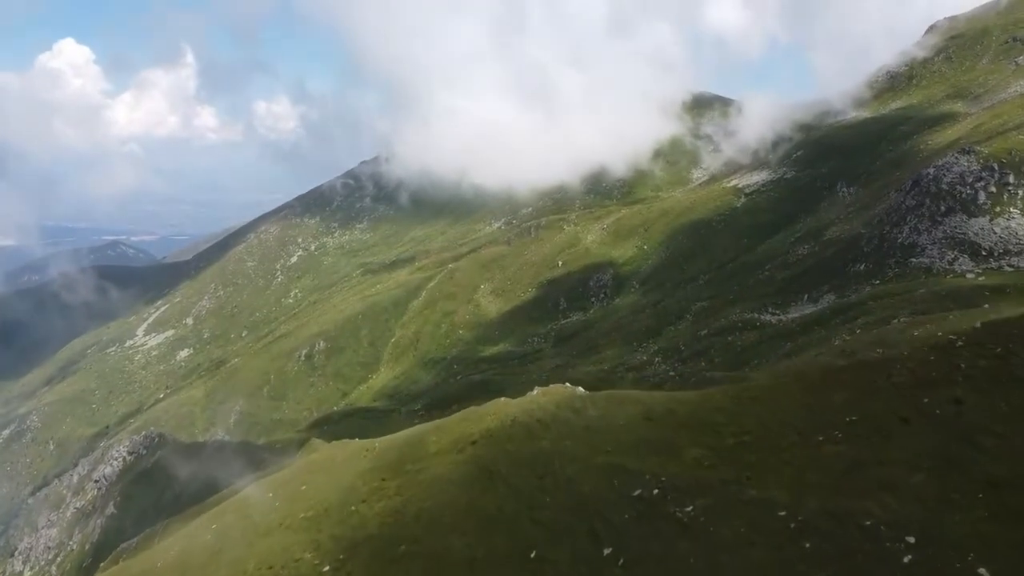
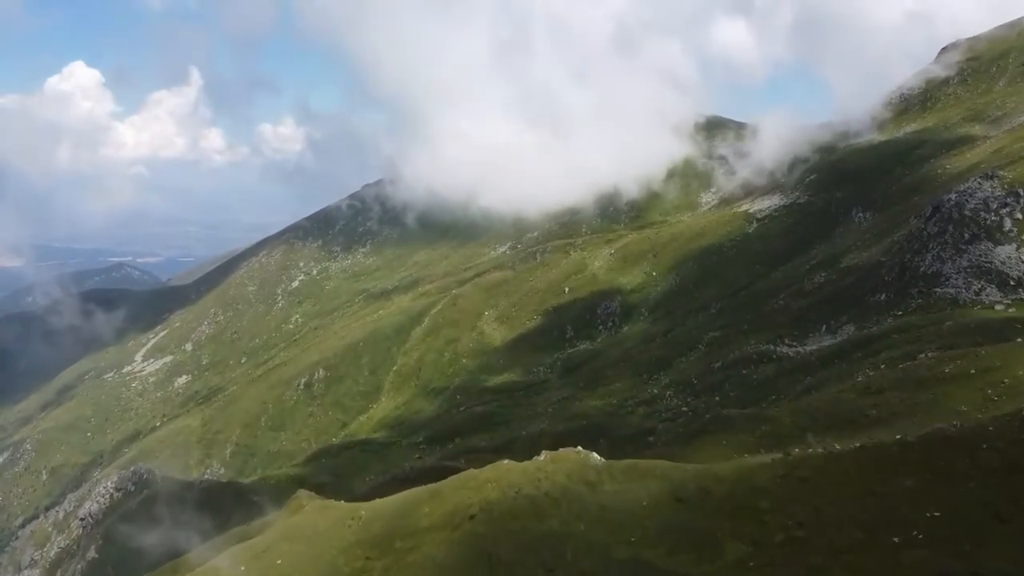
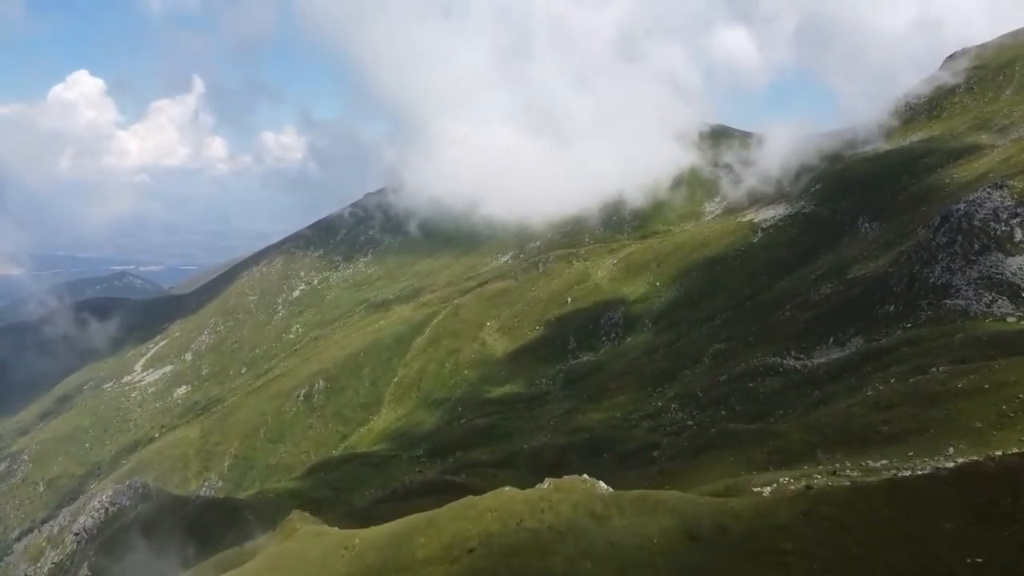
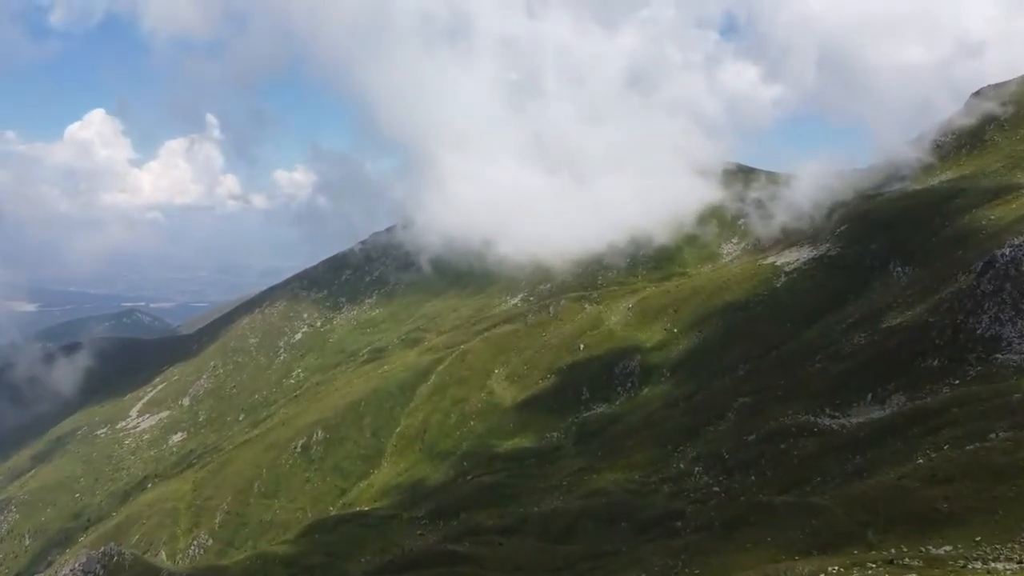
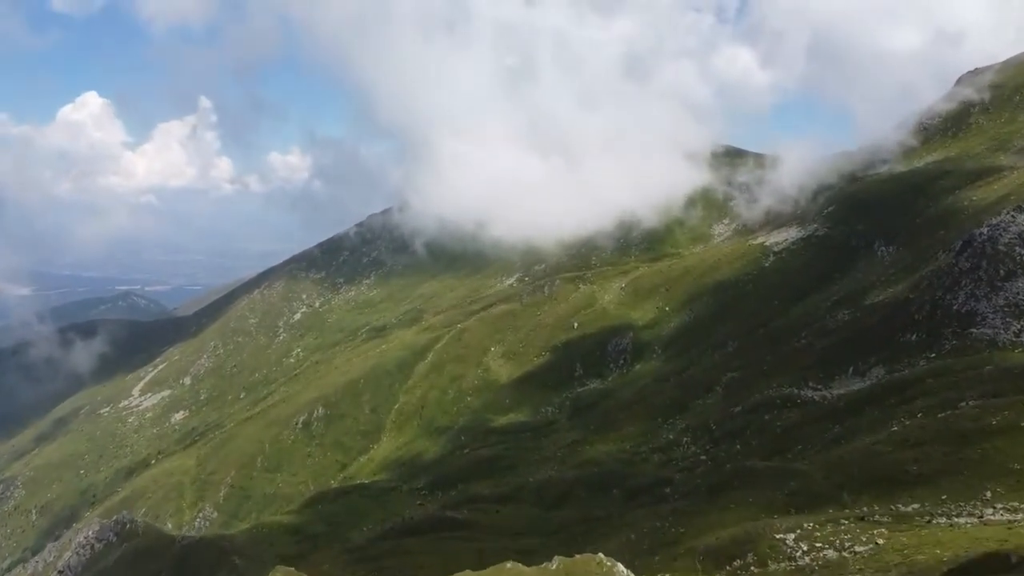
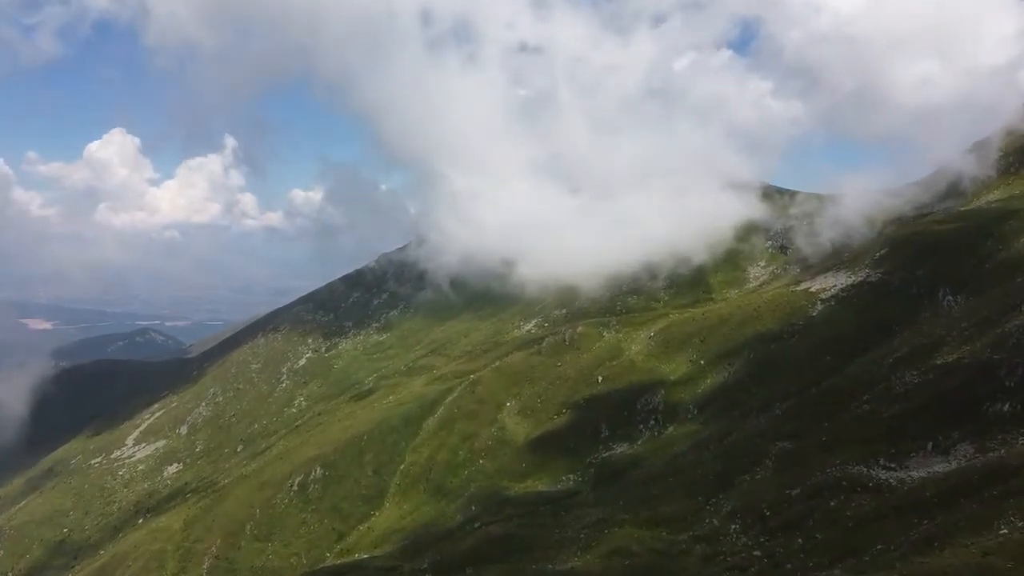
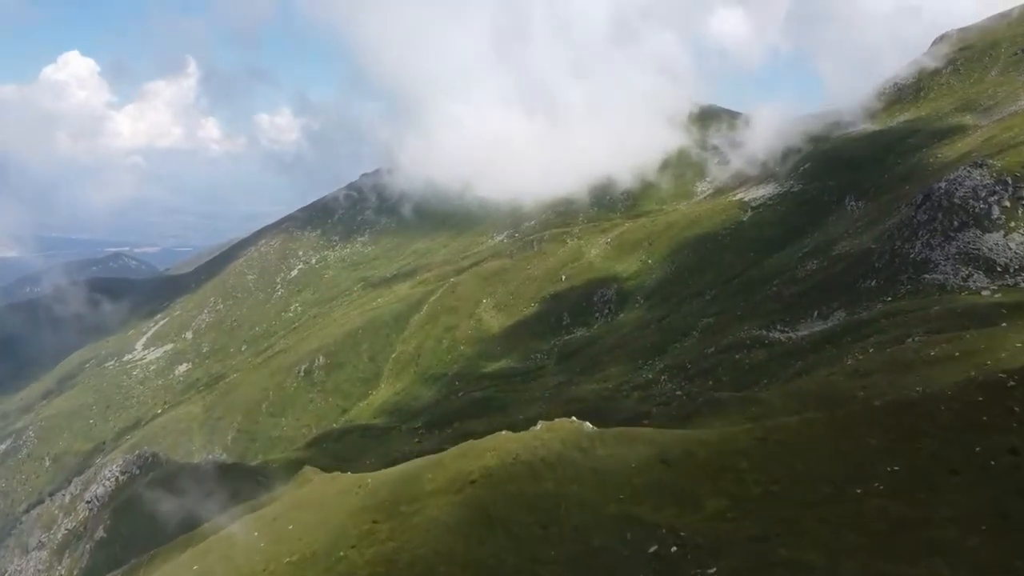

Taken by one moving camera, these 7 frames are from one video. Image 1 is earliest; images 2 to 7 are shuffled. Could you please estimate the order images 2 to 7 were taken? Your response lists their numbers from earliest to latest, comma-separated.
7, 2, 3, 5, 4, 6
